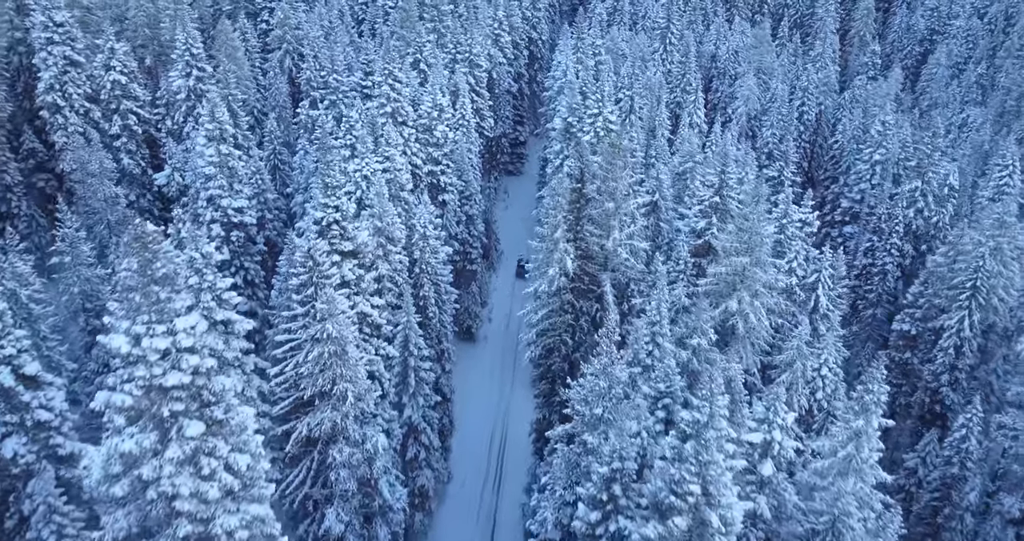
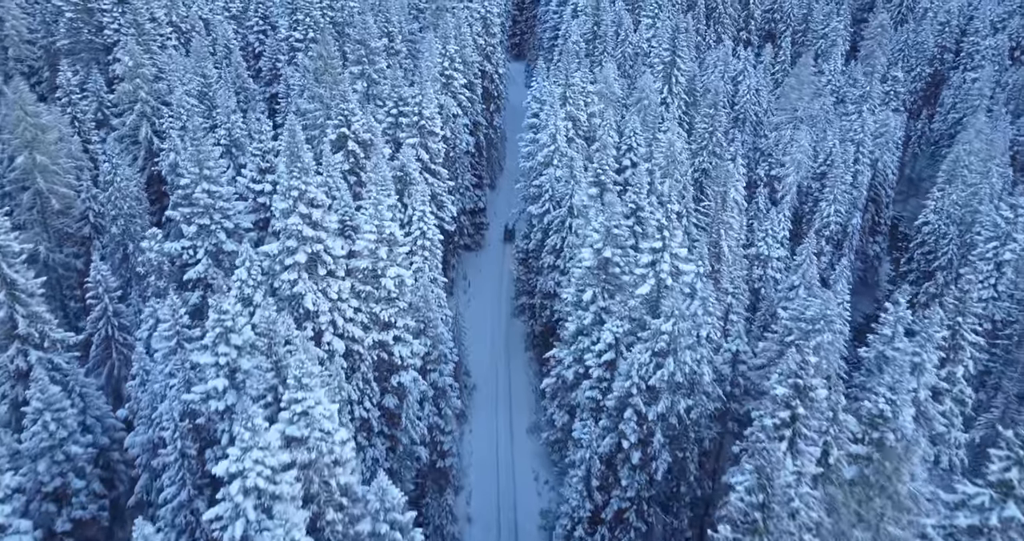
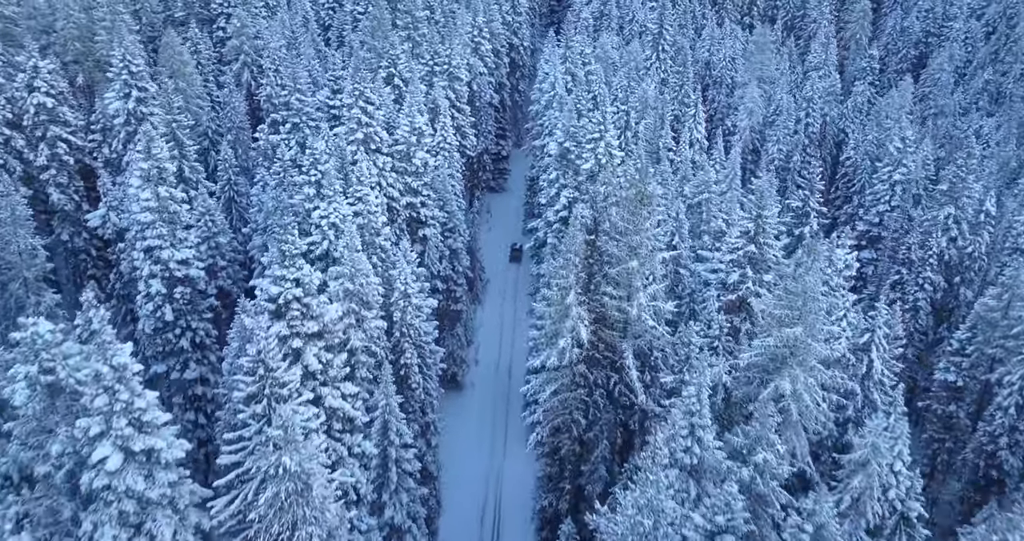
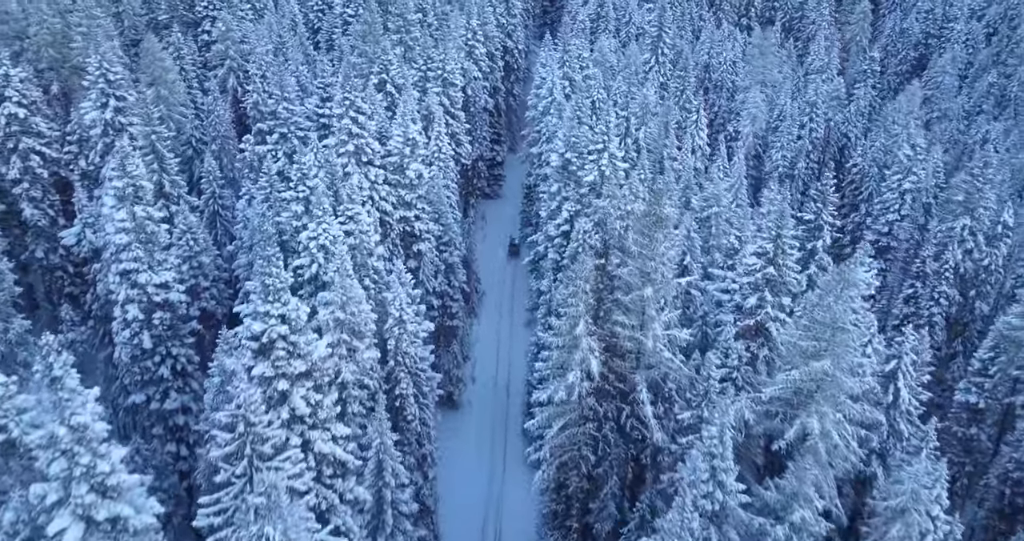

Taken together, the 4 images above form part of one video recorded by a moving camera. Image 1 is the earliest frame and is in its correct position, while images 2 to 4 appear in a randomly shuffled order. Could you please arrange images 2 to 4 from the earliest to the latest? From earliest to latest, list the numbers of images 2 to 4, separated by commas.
3, 4, 2
